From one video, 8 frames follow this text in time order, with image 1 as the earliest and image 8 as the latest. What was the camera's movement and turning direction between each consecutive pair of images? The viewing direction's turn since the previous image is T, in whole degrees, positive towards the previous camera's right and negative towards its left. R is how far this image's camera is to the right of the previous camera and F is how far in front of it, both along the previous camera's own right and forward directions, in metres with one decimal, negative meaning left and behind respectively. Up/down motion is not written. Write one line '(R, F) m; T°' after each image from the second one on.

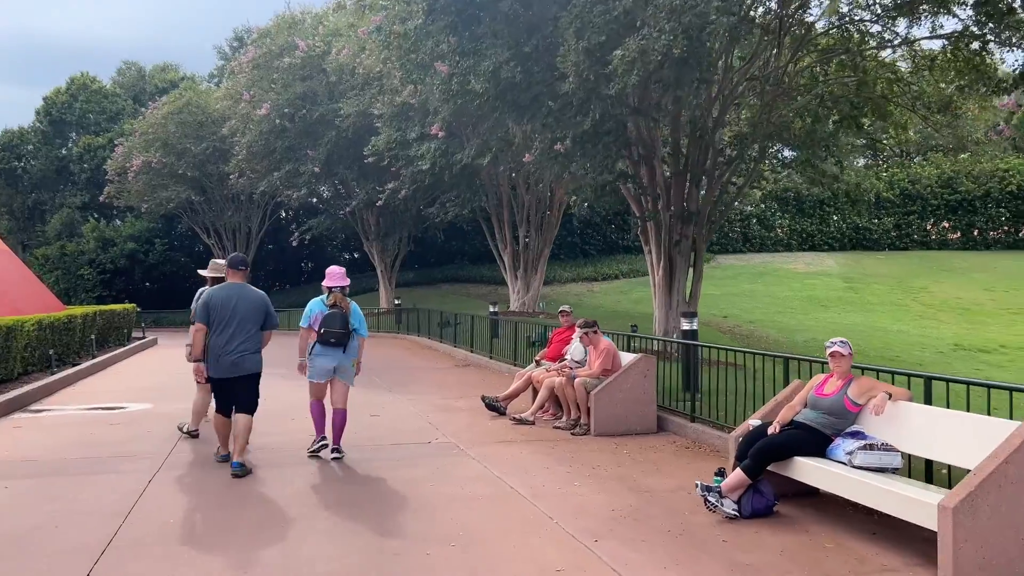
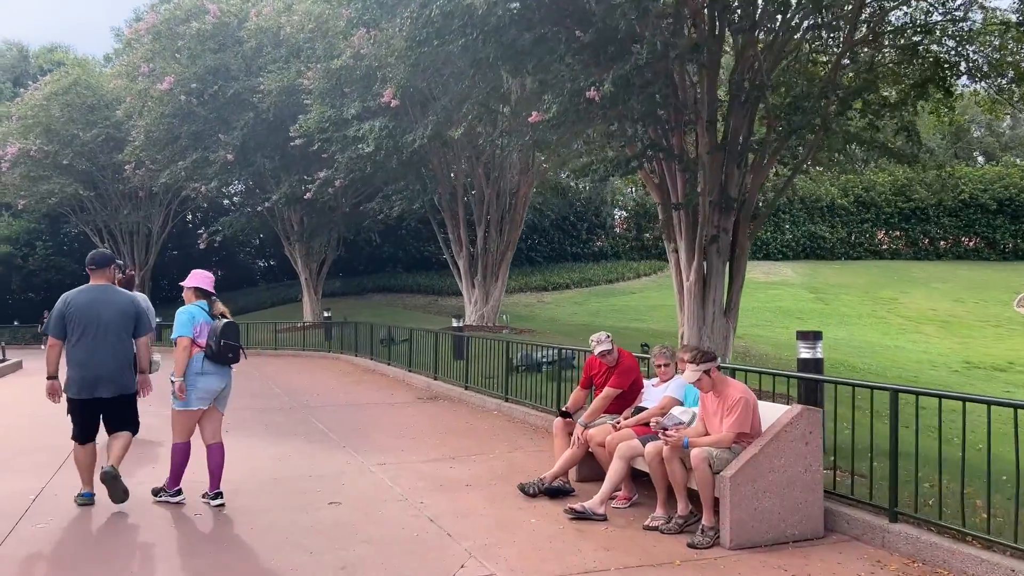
(-0.9, +3.6) m; +6°
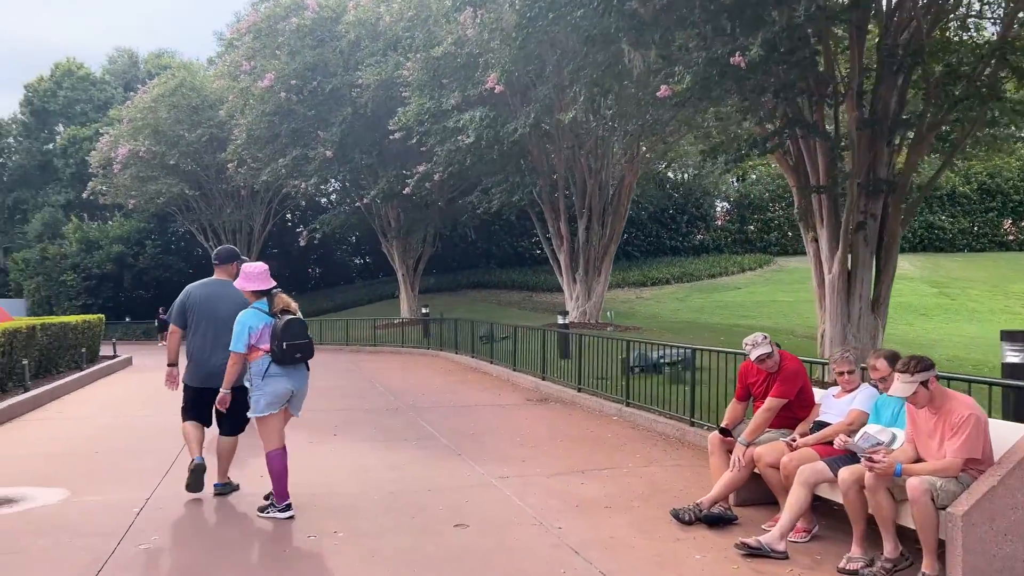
(-0.4, +0.8) m; -6°
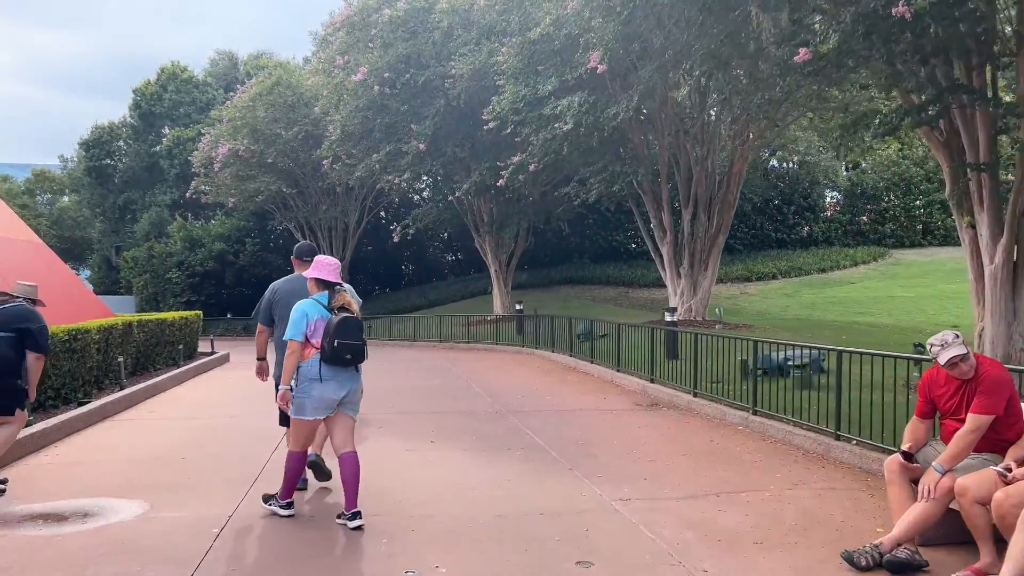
(-0.2, +0.8) m; -6°
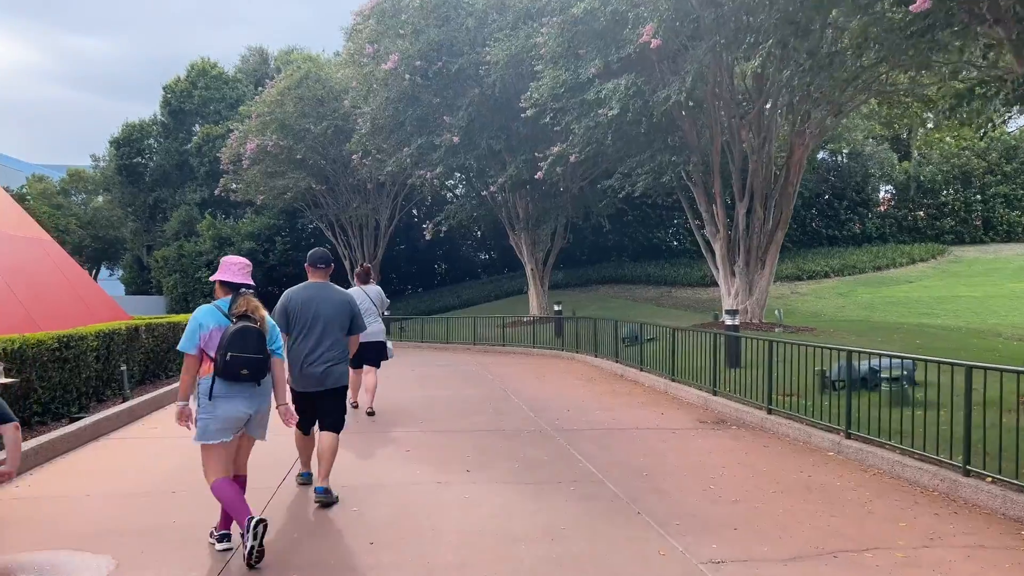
(-0.1, +1.2) m; -2°
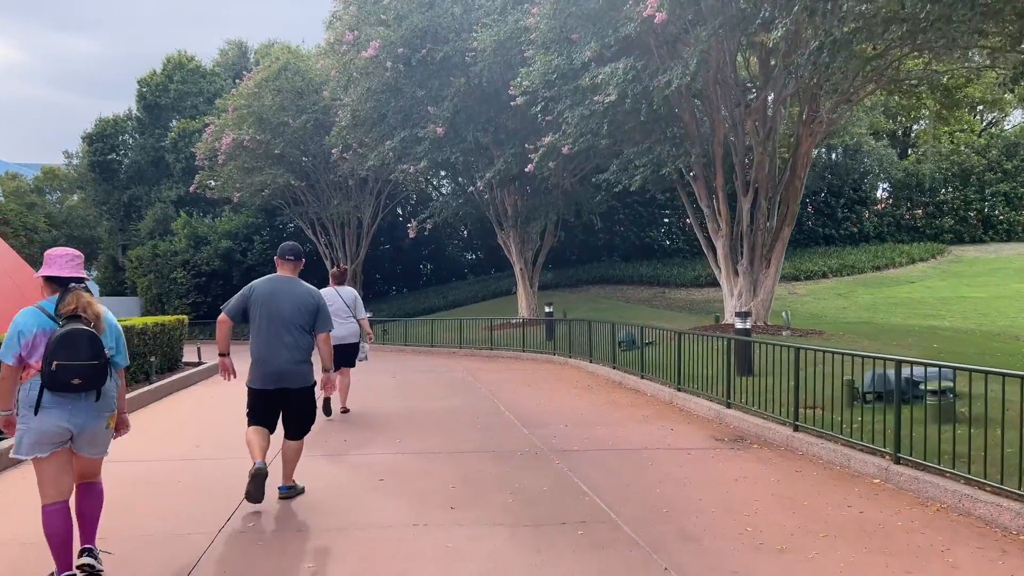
(0.0, +1.1) m; +1°
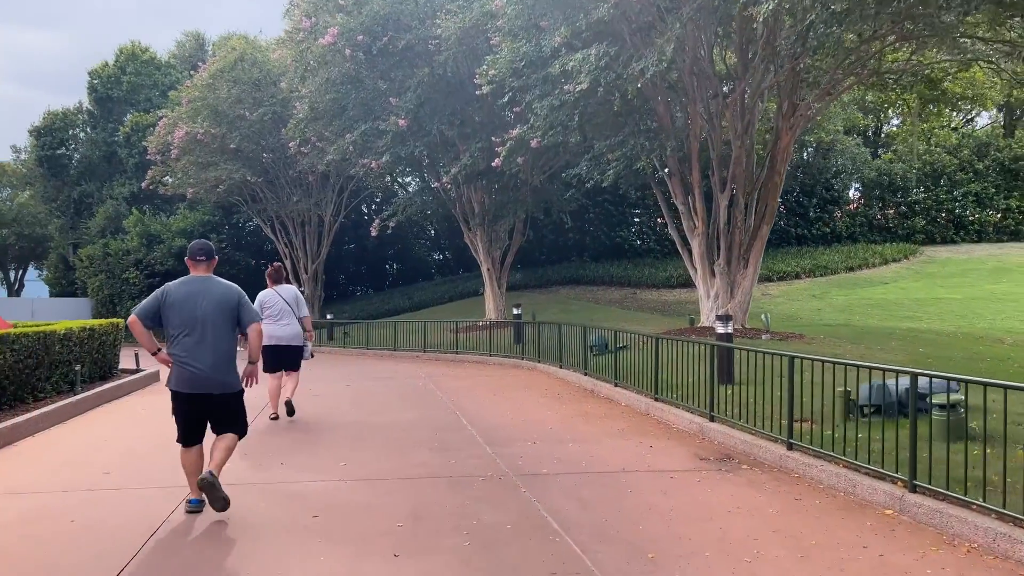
(+0.1, +0.9) m; +2°
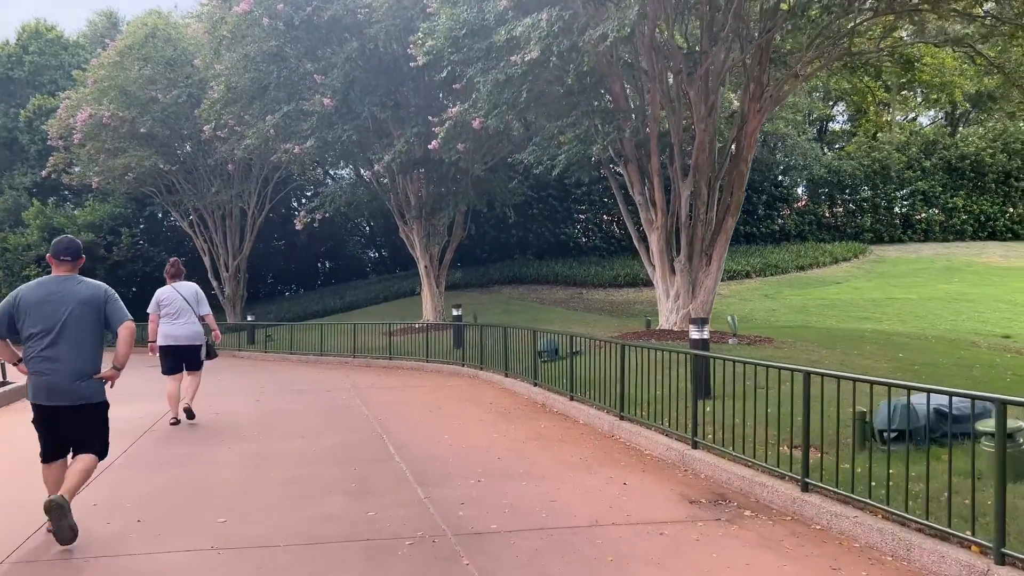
(0.0, +1.7) m; +4°
